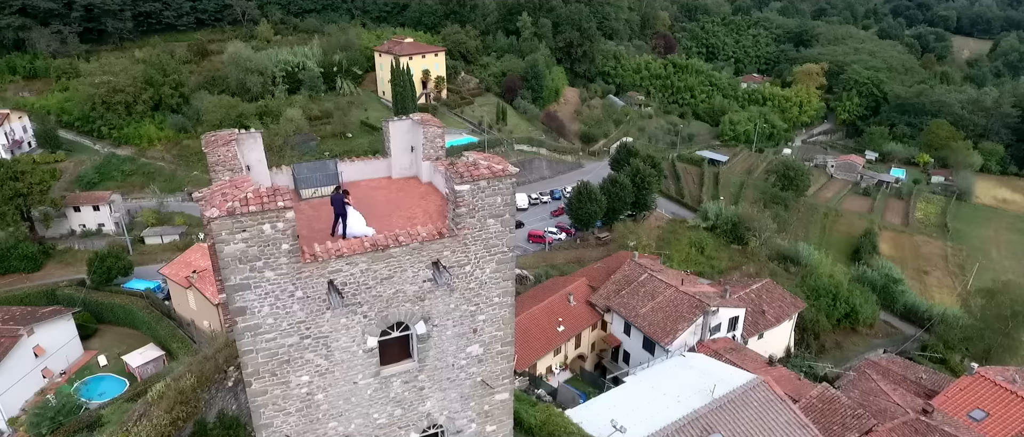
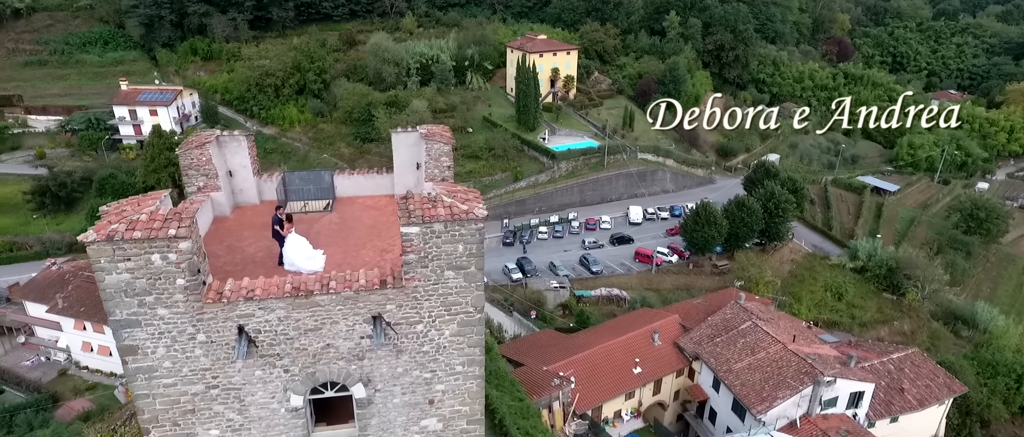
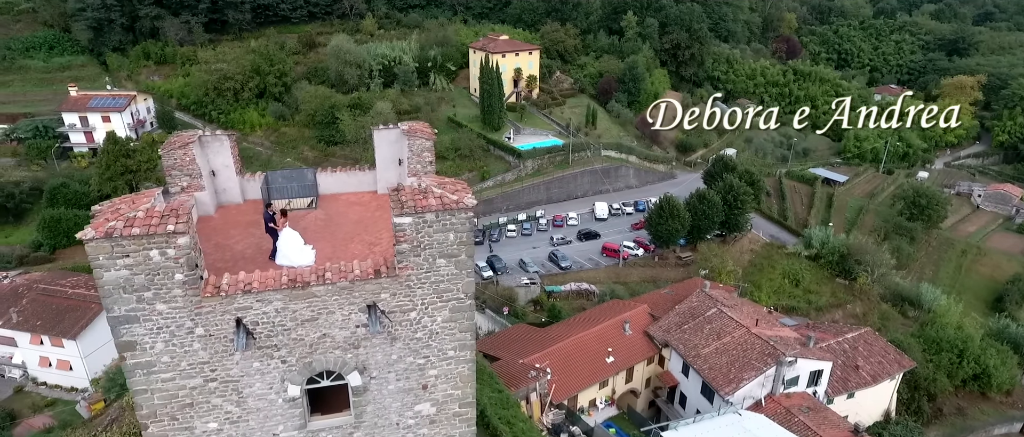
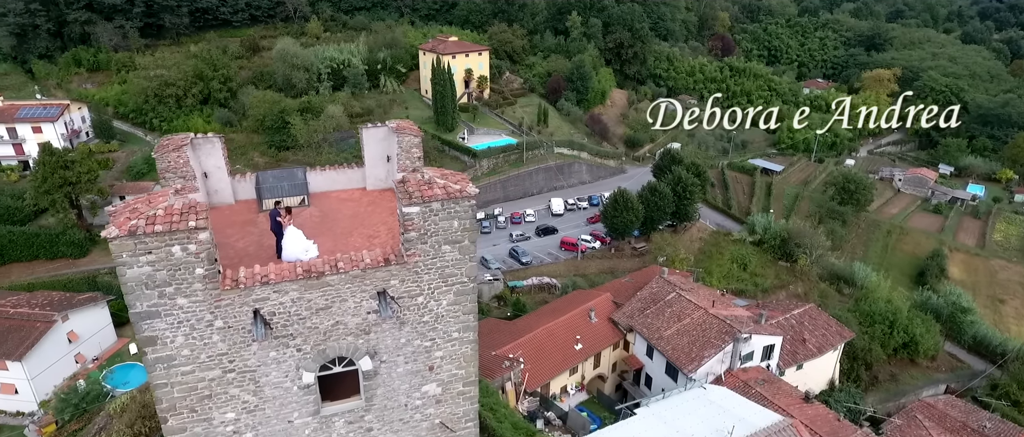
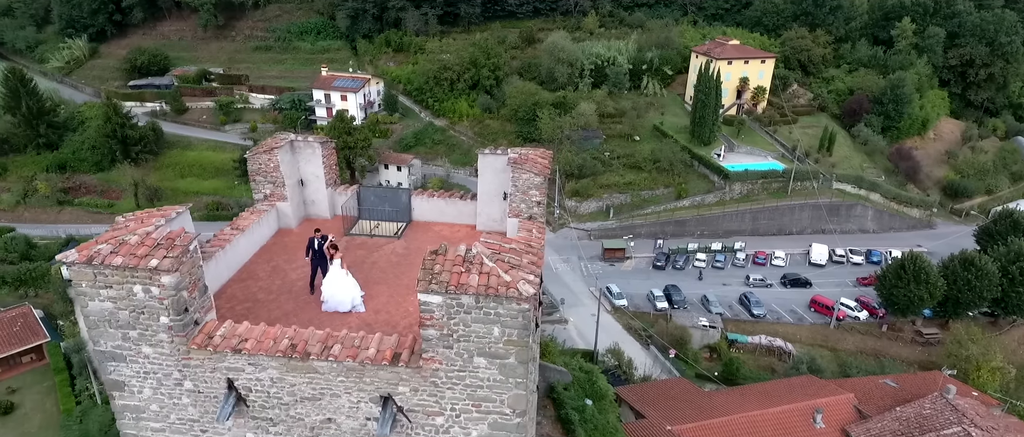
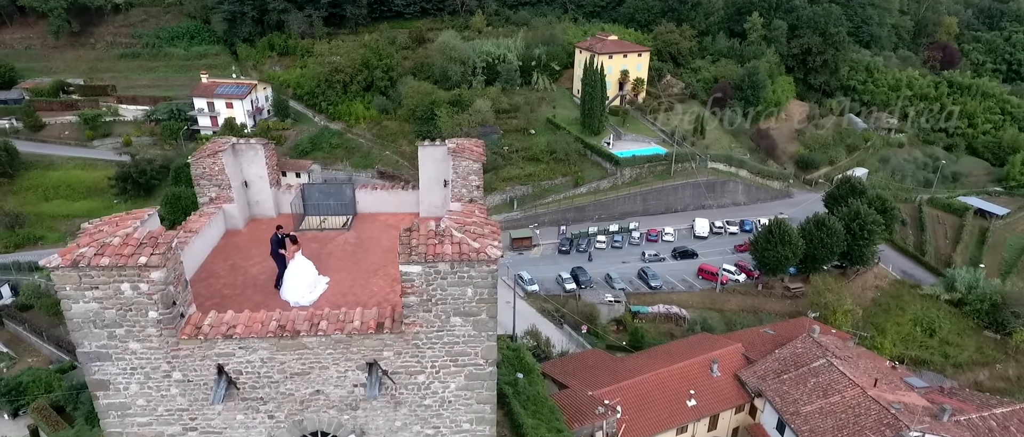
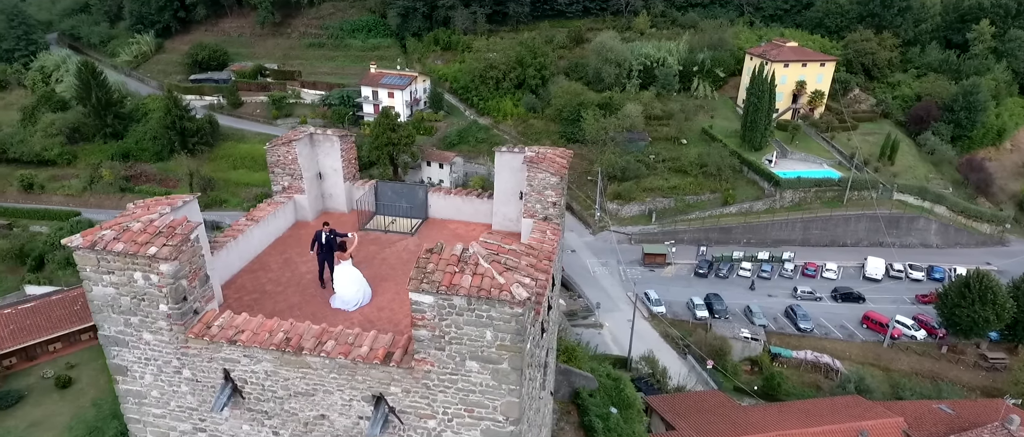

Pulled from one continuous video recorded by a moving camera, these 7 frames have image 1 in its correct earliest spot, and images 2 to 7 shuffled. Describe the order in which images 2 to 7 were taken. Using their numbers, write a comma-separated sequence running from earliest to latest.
4, 3, 2, 6, 5, 7
